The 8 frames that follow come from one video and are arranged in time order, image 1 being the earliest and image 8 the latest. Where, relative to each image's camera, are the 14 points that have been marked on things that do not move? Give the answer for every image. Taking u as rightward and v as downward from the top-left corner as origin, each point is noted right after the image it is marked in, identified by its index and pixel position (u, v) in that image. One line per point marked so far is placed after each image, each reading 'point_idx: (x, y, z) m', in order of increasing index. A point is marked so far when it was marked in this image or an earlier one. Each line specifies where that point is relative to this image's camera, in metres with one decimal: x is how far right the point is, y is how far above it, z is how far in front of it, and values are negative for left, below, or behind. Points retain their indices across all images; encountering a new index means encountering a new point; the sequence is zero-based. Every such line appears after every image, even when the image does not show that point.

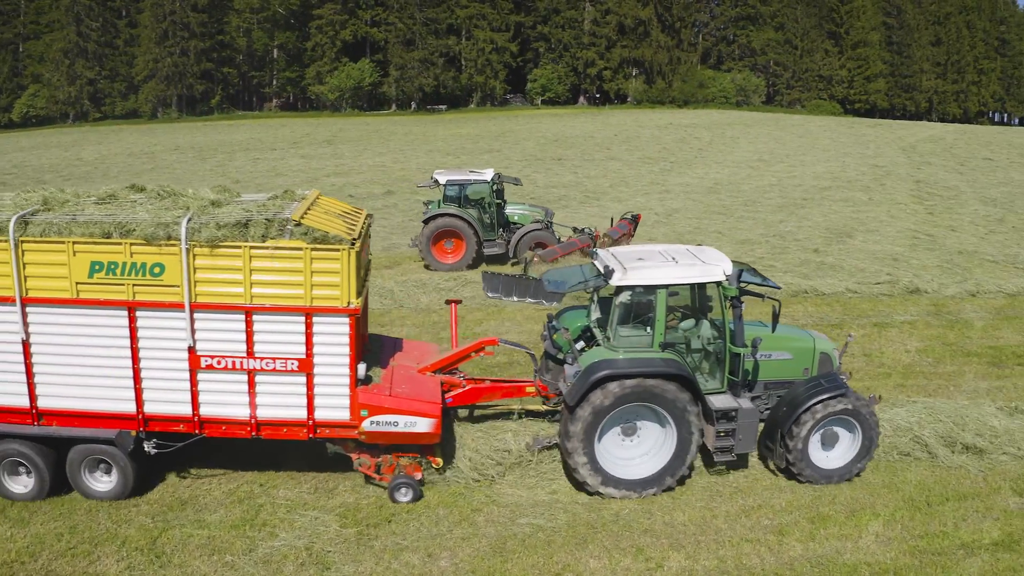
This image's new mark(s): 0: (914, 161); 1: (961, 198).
0: (+7.2, +2.2, +19.3) m
1: (+6.8, +1.3, +16.5) m
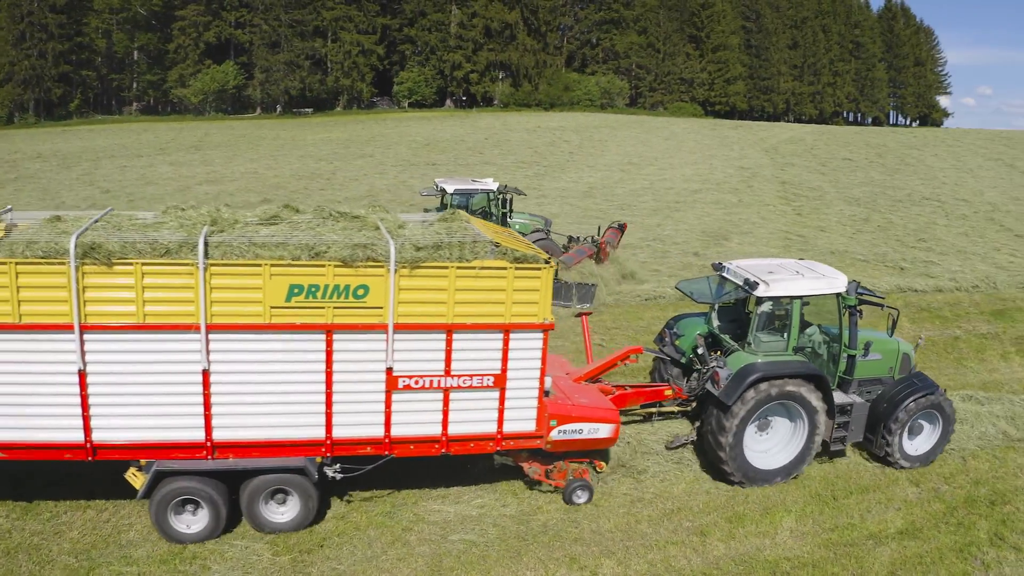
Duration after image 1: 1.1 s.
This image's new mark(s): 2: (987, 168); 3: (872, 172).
0: (+4.9, +2.3, +20.1) m
1: (+4.9, +1.3, +17.3) m
2: (+8.6, +2.1, +19.2) m
3: (+6.3, +1.9, +19.1) m
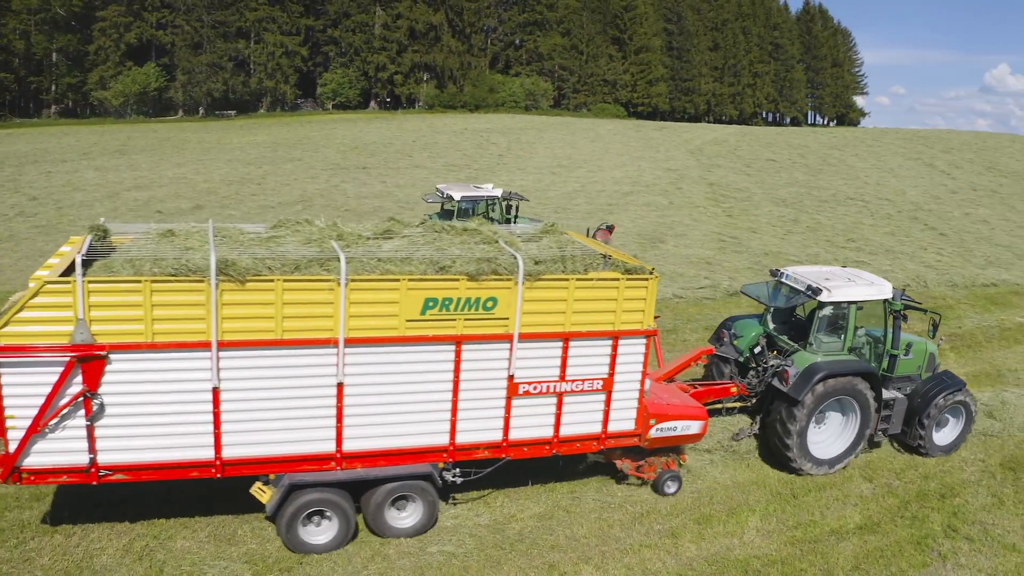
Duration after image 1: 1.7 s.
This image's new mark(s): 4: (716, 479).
0: (+3.6, +2.3, +20.5) m
1: (+3.9, +1.3, +17.7) m
2: (+7.3, +2.2, +19.9) m
3: (+5.1, +2.0, +19.6) m
4: (+1.7, -1.6, +9.1) m
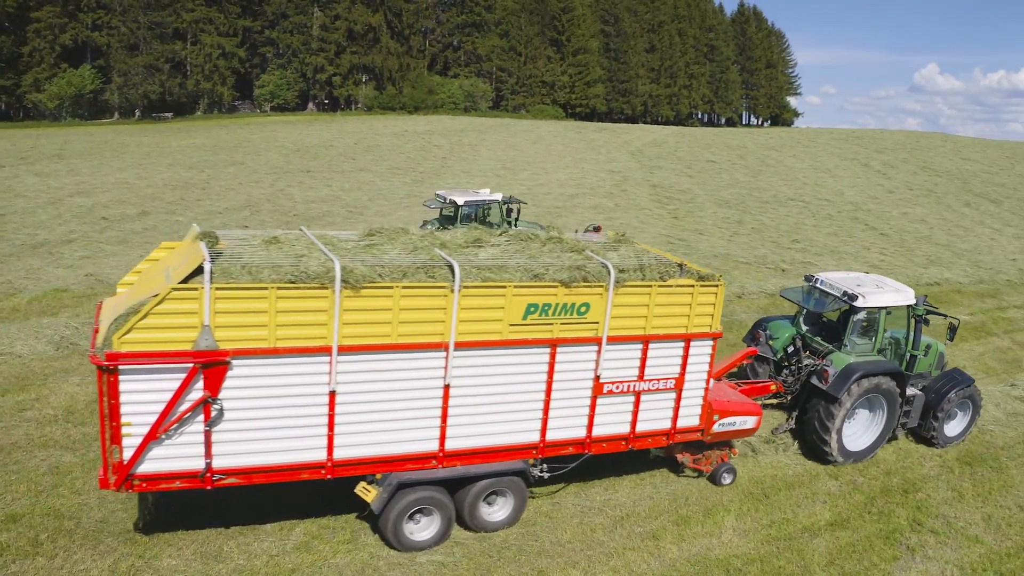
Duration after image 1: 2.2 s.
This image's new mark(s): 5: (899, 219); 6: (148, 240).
0: (+2.5, +2.3, +20.7) m
1: (+3.0, +1.3, +18.0) m
2: (+6.3, +2.2, +20.5) m
3: (+4.1, +2.0, +20.0) m
4: (+1.5, -1.6, +9.3) m
5: (+6.2, +1.1, +17.4) m
6: (-4.8, +0.6, +14.4) m
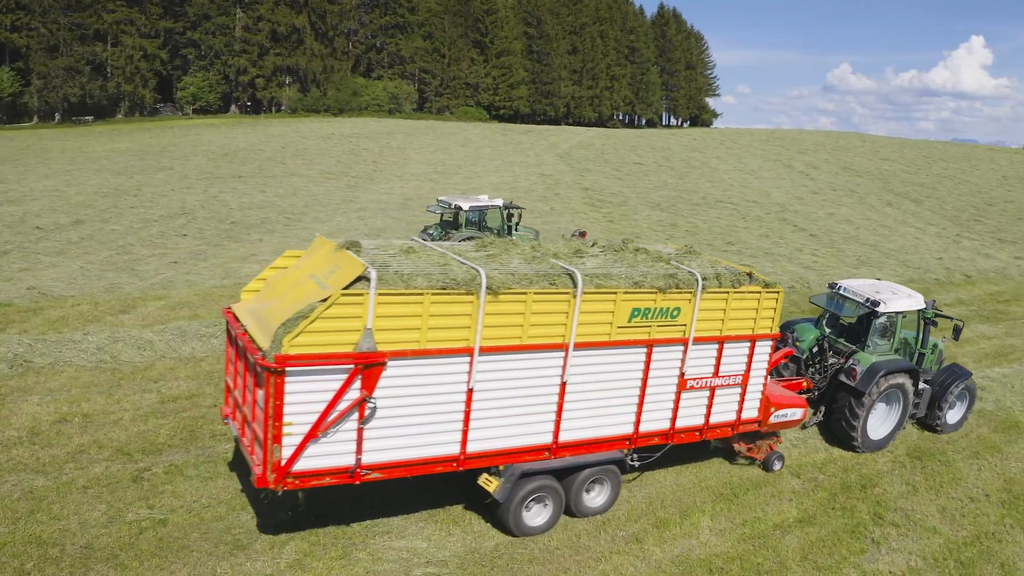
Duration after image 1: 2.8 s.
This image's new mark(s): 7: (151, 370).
0: (+1.2, +2.3, +21.0) m
1: (+1.9, +1.3, +18.4) m
2: (+5.0, +2.3, +21.1) m
3: (+2.8, +2.0, +20.4) m
4: (+1.3, -1.7, +9.6) m
5: (+5.2, +1.1, +18.0) m
6: (-5.5, +0.5, +14.0) m
7: (-3.6, -0.8, +10.9) m
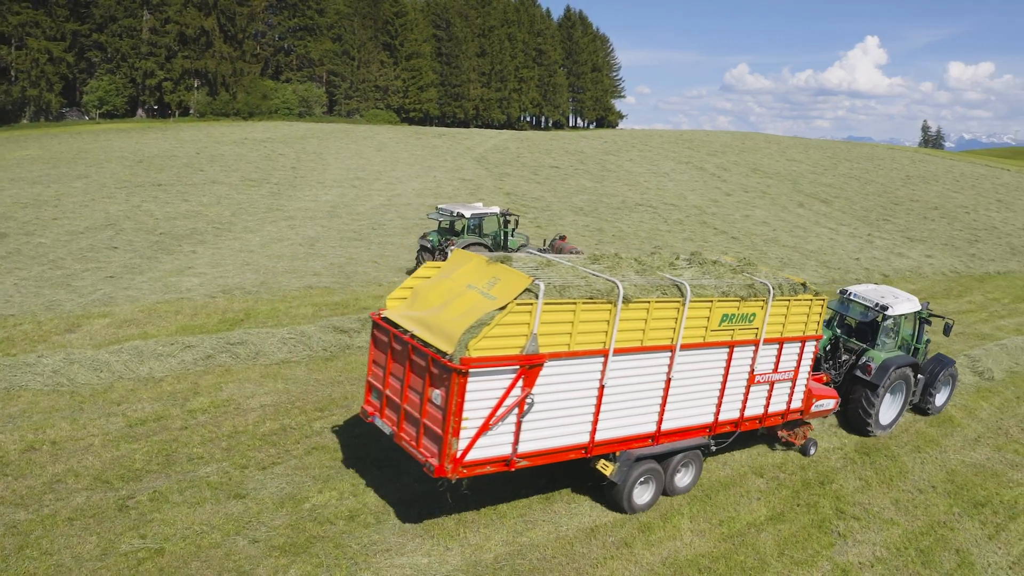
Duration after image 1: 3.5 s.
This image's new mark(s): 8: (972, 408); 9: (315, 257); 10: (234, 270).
0: (-0.4, +2.2, +21.2) m
1: (+0.7, +1.3, +18.7) m
2: (+3.4, +2.3, +21.7) m
3: (+1.3, +2.0, +20.8) m
4: (+1.1, -1.8, +9.9) m
5: (+3.9, +1.1, +18.7) m
6: (-6.2, +0.3, +13.5) m
7: (-3.9, -1.0, +10.7) m
8: (+5.0, -1.3, +11.8) m
9: (-2.8, +0.4, +15.7) m
10: (-3.7, +0.2, +14.8) m
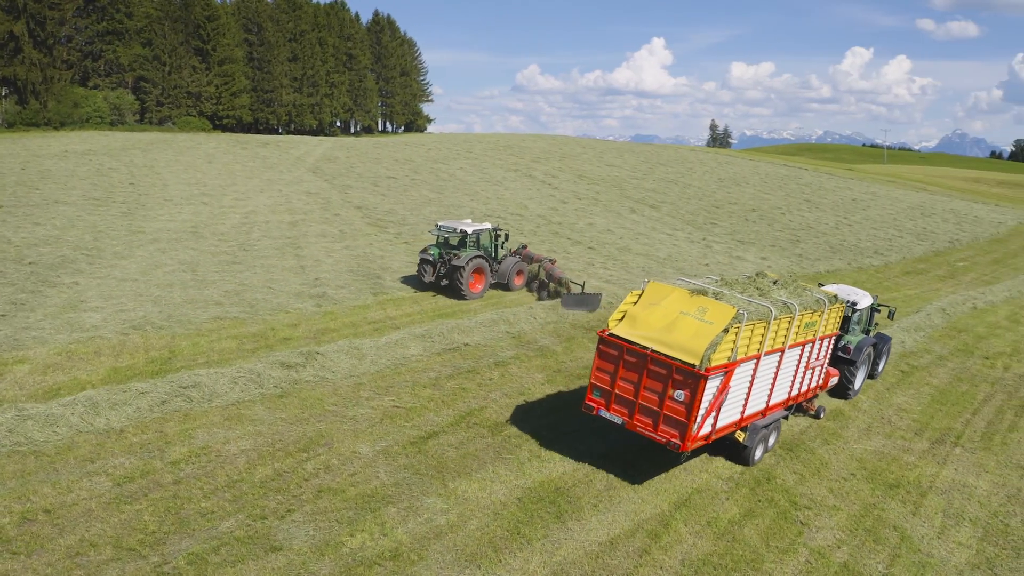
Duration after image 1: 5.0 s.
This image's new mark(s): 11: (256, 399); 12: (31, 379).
0: (-3.4, +2.0, +21.3) m
1: (-1.7, +1.1, +19.1) m
2: (0.0, +2.2, +22.7) m
3: (-1.7, +1.8, +21.3) m
4: (+1.0, -2.1, +10.8) m
5: (+1.4, +1.1, +20.0) m
6: (-7.0, -0.3, +12.4) m
7: (-4.1, -1.5, +10.2) m
8: (+4.3, -1.4, +13.6) m
9: (-4.3, +0.1, +15.4) m
10: (-5.0, -0.2, +14.2) m
11: (-2.7, -1.2, +11.6) m
12: (-5.1, -1.0, +11.6) m
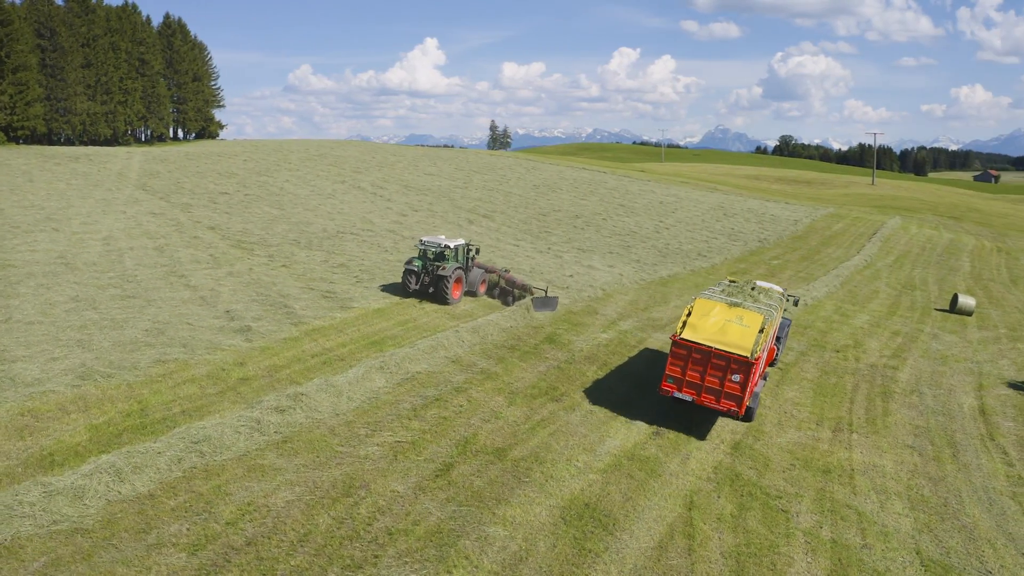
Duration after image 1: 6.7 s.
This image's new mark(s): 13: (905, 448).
0: (-6.3, +1.6, +20.6) m
1: (-4.0, +0.7, +19.0) m
2: (-3.4, +2.0, +23.0) m
3: (-4.6, +1.5, +21.2) m
4: (+1.2, -2.4, +12.0) m
5: (-1.3, +0.9, +20.8) m
6: (-7.0, -1.0, +11.1) m
7: (-3.5, -2.1, +10.0) m
8: (+3.5, -1.5, +15.6) m
9: (-5.3, -0.5, +14.7) m
10: (-5.6, -0.8, +13.5) m
11: (-2.6, -1.7, +11.7) m
12: (-4.9, -1.6, +10.9) m
13: (+5.1, -2.1, +14.3) m
